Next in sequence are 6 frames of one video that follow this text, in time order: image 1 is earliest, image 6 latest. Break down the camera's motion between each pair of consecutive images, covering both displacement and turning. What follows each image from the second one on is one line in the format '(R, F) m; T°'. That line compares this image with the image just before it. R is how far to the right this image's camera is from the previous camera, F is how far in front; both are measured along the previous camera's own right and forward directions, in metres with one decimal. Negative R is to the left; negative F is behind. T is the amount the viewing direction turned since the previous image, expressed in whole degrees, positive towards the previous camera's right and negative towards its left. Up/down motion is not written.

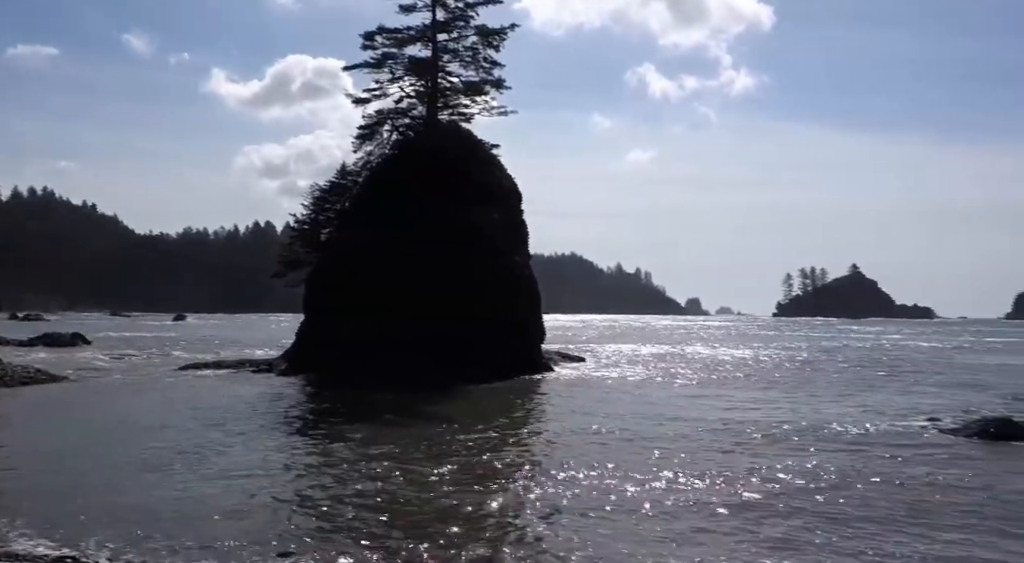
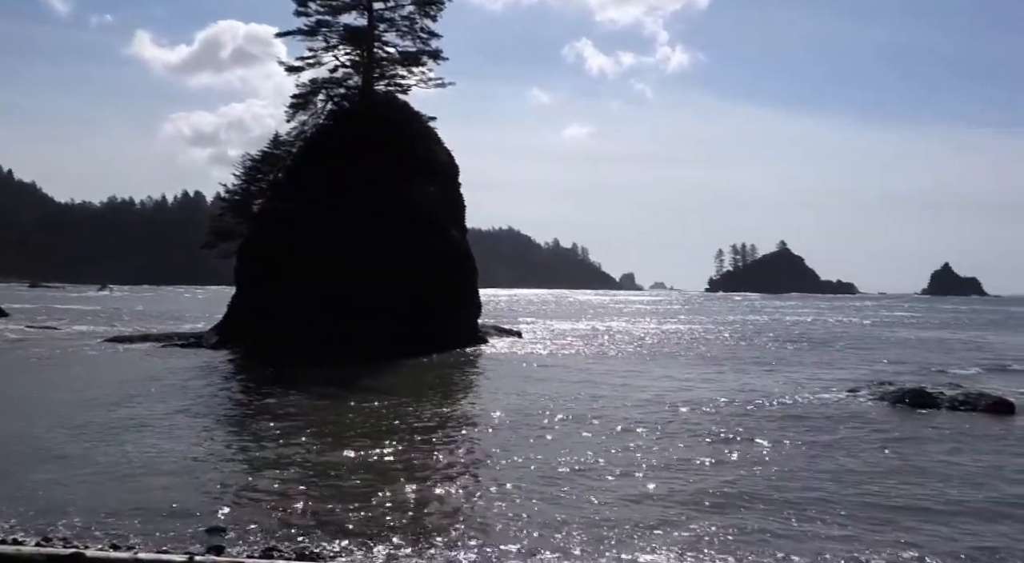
(0.0, +0.1) m; +4°
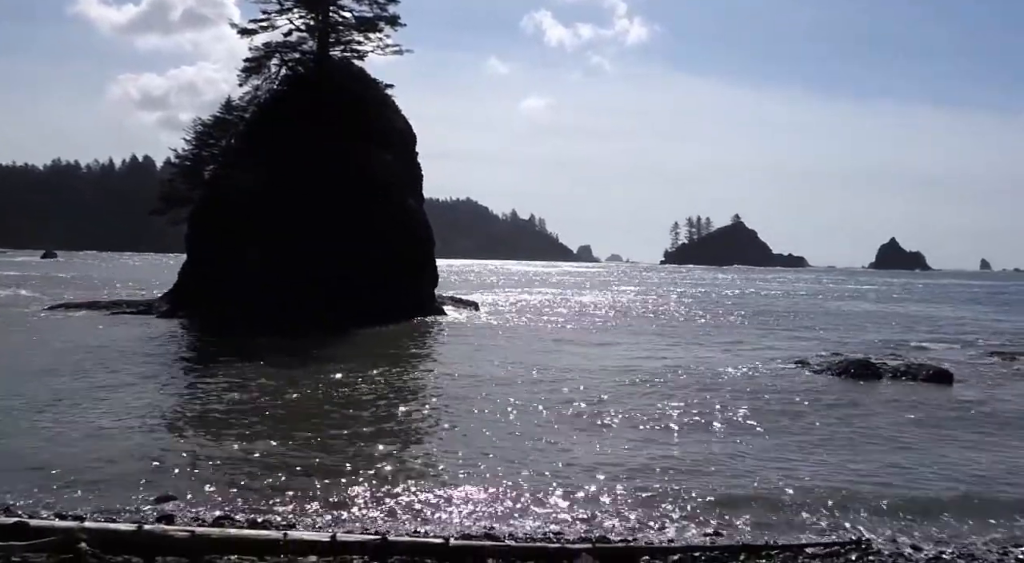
(0.0, +0.1) m; +3°
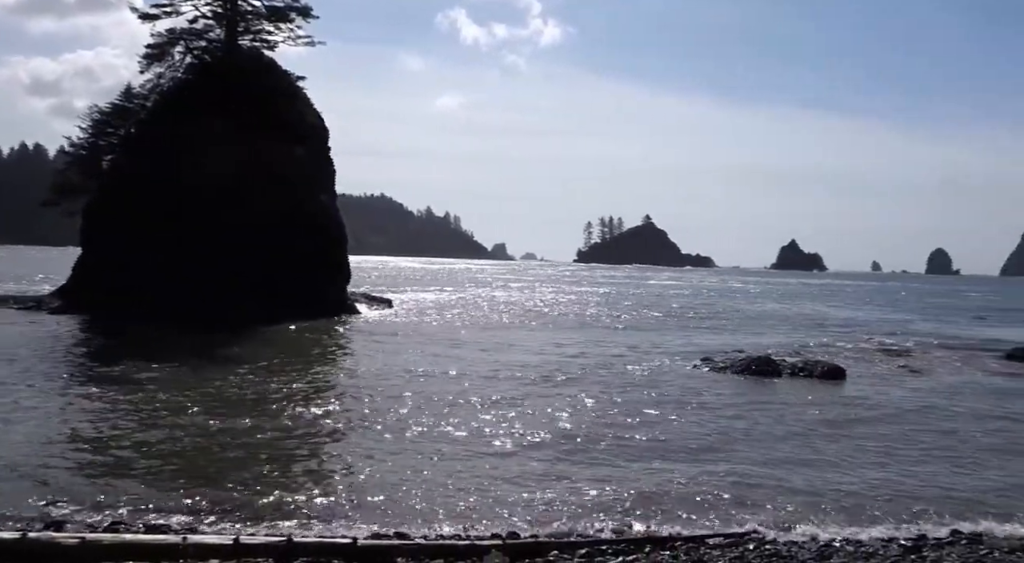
(0.0, +0.1) m; +5°
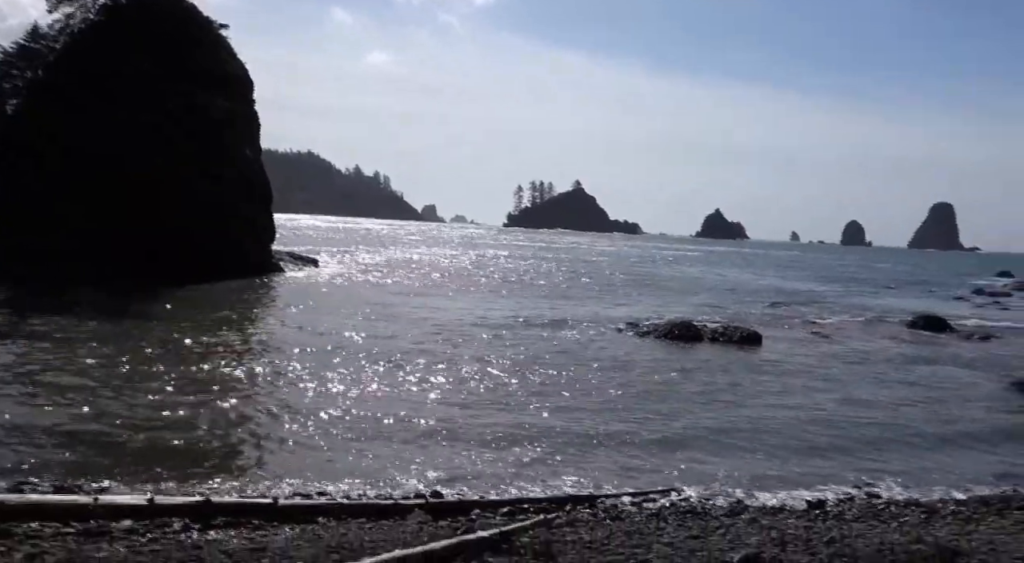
(0.0, +0.1) m; +4°
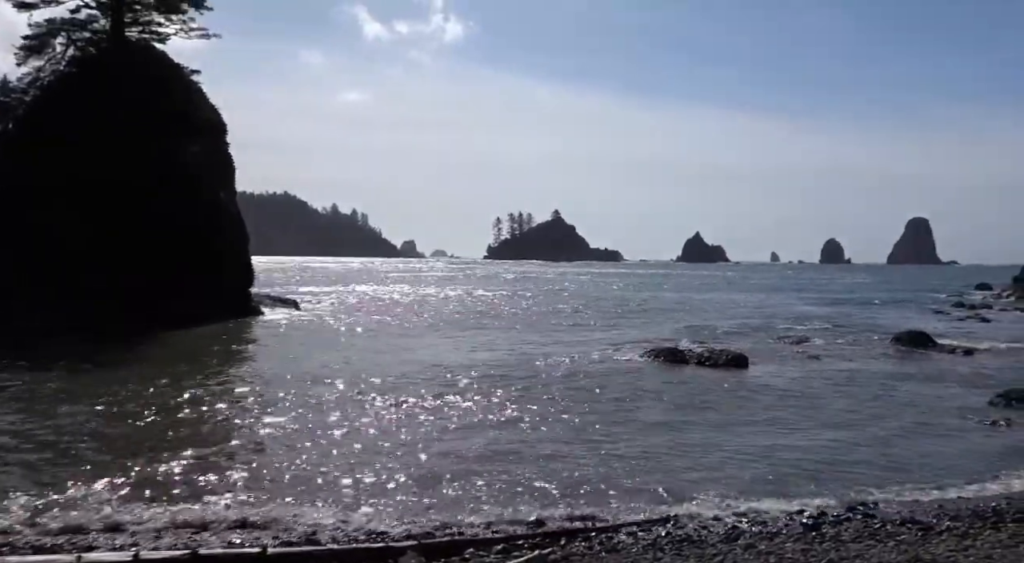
(0.0, +0.1) m; +1°
